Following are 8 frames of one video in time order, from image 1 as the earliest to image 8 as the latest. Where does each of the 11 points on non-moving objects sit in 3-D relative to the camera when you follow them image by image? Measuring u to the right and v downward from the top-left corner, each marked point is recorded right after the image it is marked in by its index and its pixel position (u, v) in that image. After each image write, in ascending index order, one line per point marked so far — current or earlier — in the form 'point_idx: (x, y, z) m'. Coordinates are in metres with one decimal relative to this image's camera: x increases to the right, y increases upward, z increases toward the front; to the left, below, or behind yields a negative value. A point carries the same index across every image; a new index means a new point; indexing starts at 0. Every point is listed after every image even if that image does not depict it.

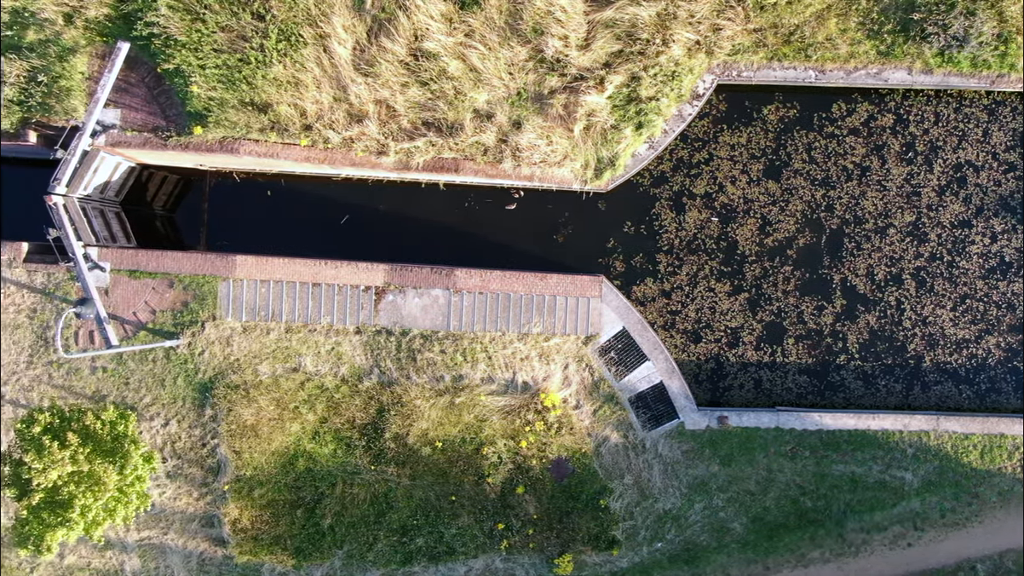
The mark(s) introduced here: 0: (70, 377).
0: (-8.2, -1.6, +11.2) m
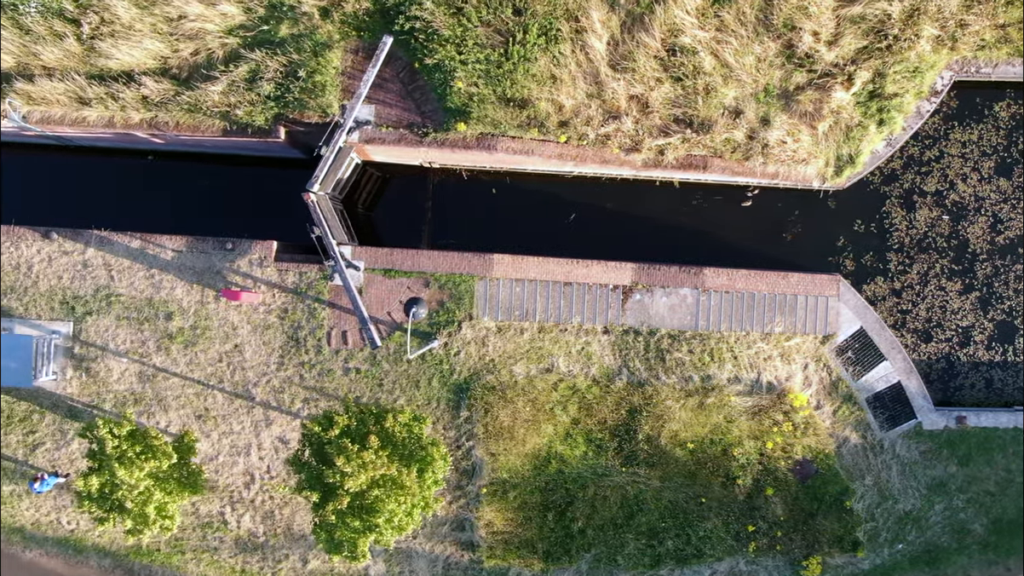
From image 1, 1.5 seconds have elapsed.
0: (-3.4, -1.6, +11.0) m
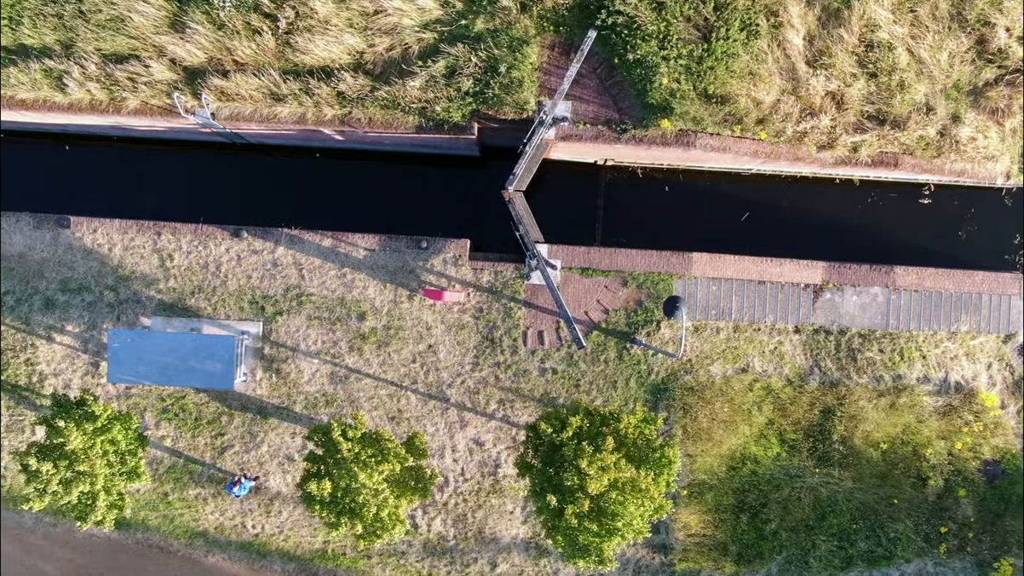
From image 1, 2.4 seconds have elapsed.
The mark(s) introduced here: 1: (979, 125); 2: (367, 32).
0: (+0.1, -1.6, +10.8) m
1: (+8.8, +3.0, +11.4) m
2: (-2.5, +4.5, +10.6) m
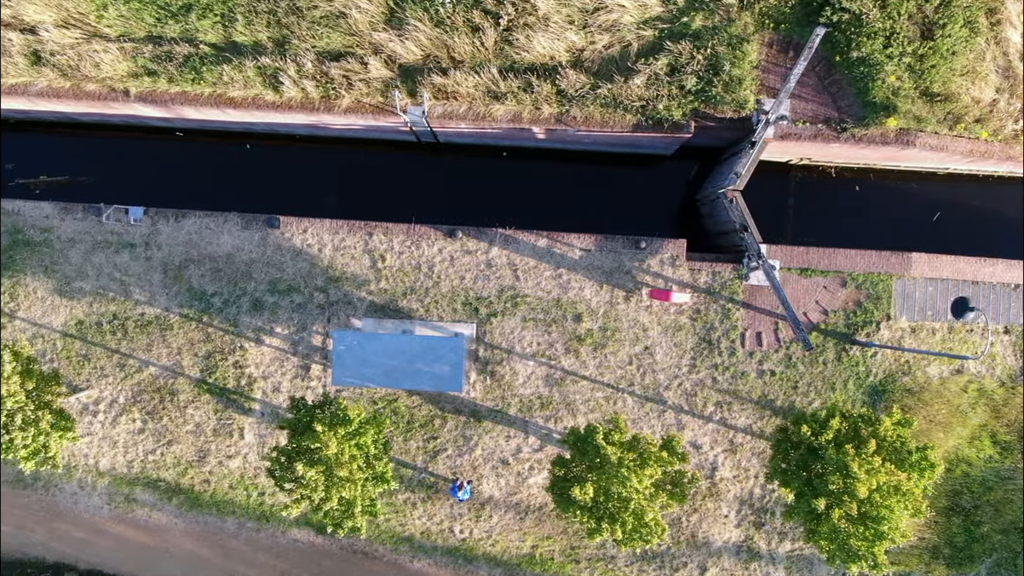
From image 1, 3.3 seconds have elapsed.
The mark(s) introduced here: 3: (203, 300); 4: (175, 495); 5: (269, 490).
0: (+3.9, -1.6, +10.7) m
1: (+12.6, +3.0, +11.3) m
2: (+1.3, +4.4, +10.5) m
3: (-5.4, -0.2, +10.7) m
4: (-6.0, -3.7, +10.9) m
5: (-4.3, -3.6, +10.9) m
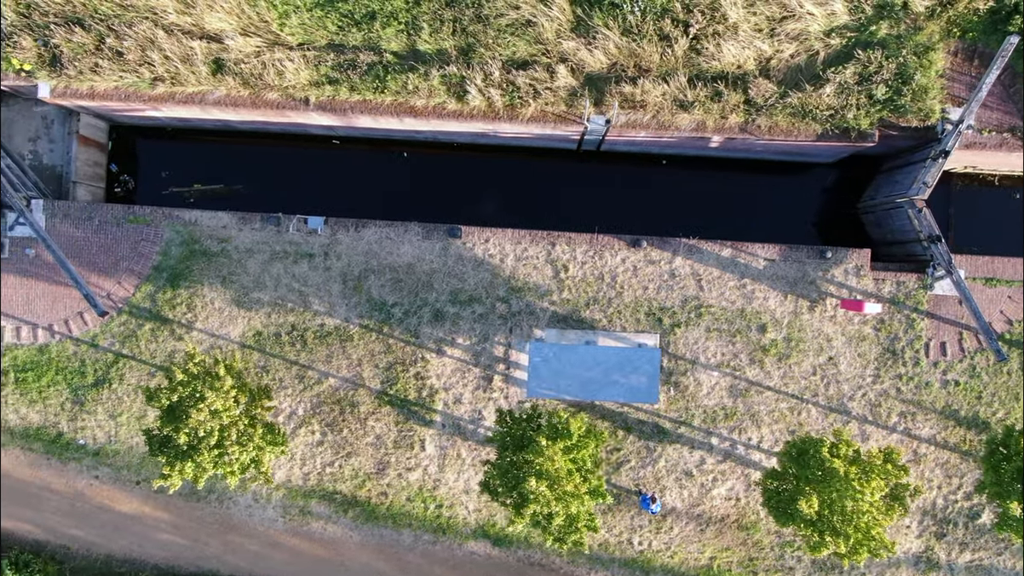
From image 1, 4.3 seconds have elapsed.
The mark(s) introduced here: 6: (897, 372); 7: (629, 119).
0: (+7.1, -1.8, +10.7) m
1: (+15.7, +2.9, +11.3) m
2: (+4.5, +4.3, +10.4) m
3: (-2.2, -0.4, +10.6) m
4: (-2.8, -3.9, +10.8) m
5: (-1.1, -3.8, +10.8) m
6: (+6.7, -1.5, +10.7) m
7: (+2.1, +2.9, +10.5) m
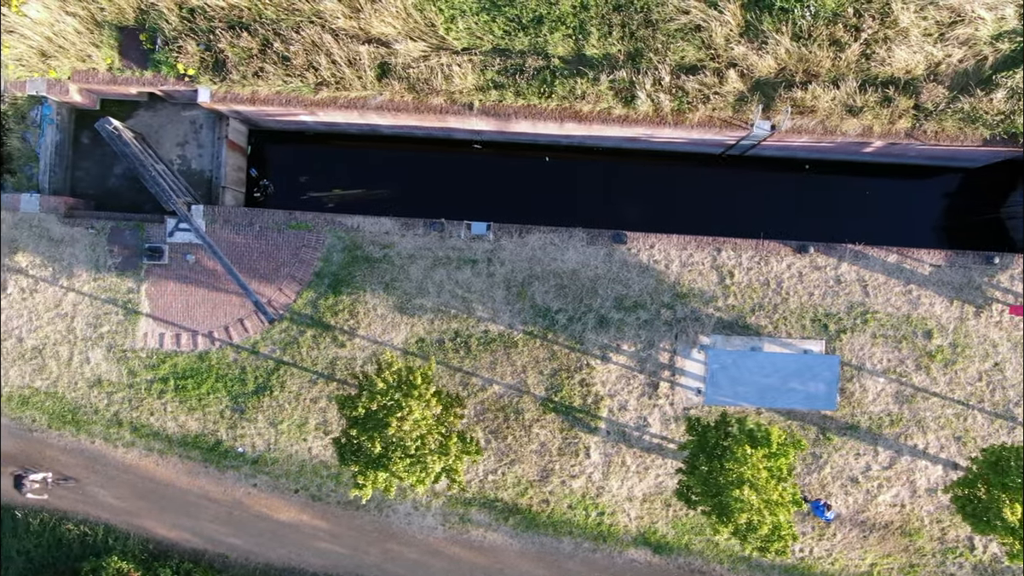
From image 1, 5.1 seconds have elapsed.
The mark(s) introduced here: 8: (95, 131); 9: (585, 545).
0: (+10.0, -1.9, +10.6) m
1: (+18.6, +2.8, +11.3) m
2: (+7.3, +4.2, +10.4) m
3: (+0.6, -0.5, +10.6) m
4: (0.0, -4.0, +10.8) m
5: (+1.7, -3.9, +10.7) m
6: (+9.6, -1.6, +10.6) m
7: (+4.9, +2.8, +10.5) m
8: (-7.8, +2.9, +11.4) m
9: (+1.3, -4.6, +10.8) m
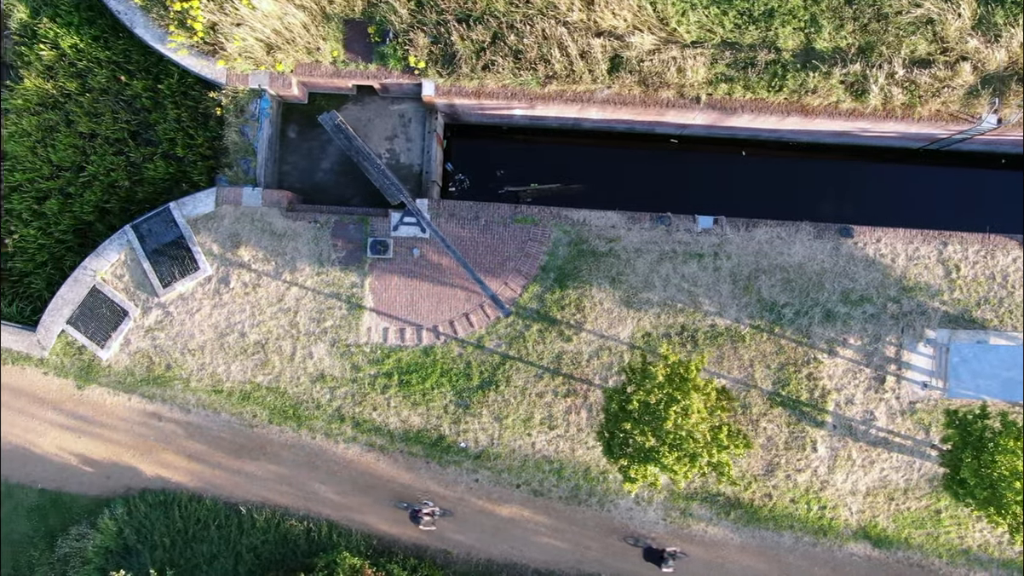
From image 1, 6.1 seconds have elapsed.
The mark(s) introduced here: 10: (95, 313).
0: (+13.9, -1.8, +10.7) m
1: (+22.5, +2.9, +11.4) m
2: (+11.2, +4.3, +10.4) m
3: (+4.5, -0.4, +10.5) m
4: (+3.9, -3.9, +10.7) m
5: (+5.6, -3.8, +10.7) m
6: (+13.5, -1.4, +10.7) m
7: (+8.8, +2.9, +10.5) m
8: (-3.9, +3.0, +11.3) m
9: (+5.2, -4.5, +10.8) m
10: (-7.2, -0.4, +10.5) m
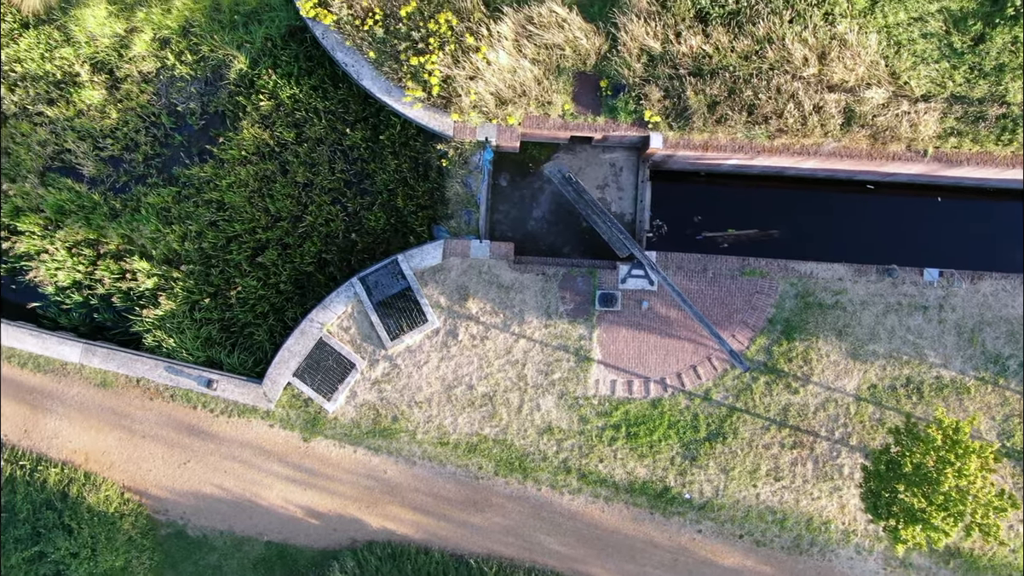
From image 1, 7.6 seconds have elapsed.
0: (+17.8, -2.7, +10.8) m
1: (+26.4, +2.0, +11.5) m
2: (+15.1, +3.4, +10.5) m
3: (+8.5, -1.3, +10.6) m
4: (+7.9, -4.8, +10.8) m
5: (+9.6, -4.7, +10.8) m
6: (+17.4, -2.3, +10.8) m
7: (+12.7, +2.0, +10.6) m
8: (0.0, +2.1, +11.3) m
9: (+9.1, -5.4, +10.9) m
10: (-3.3, -1.3, +10.5) m
